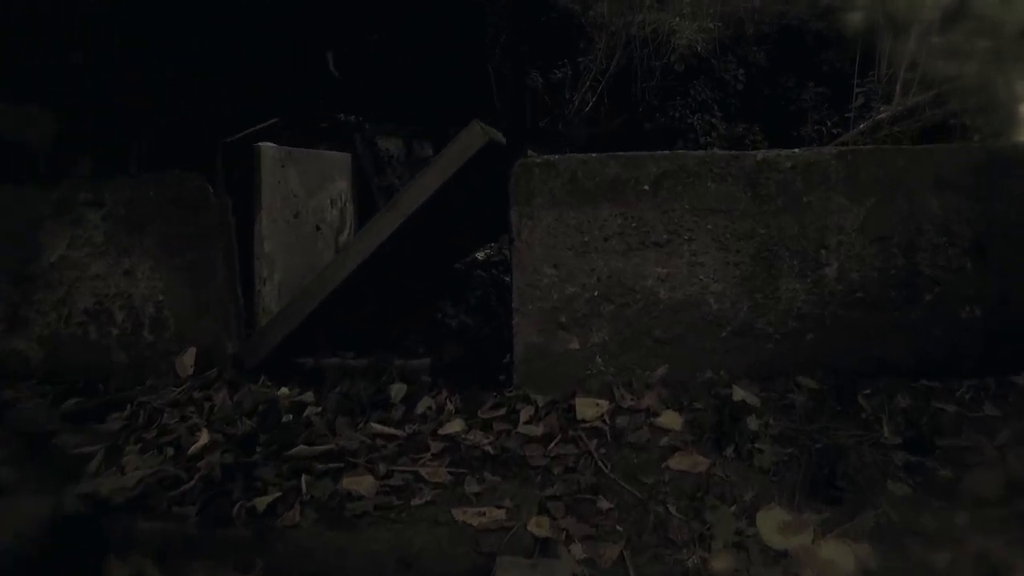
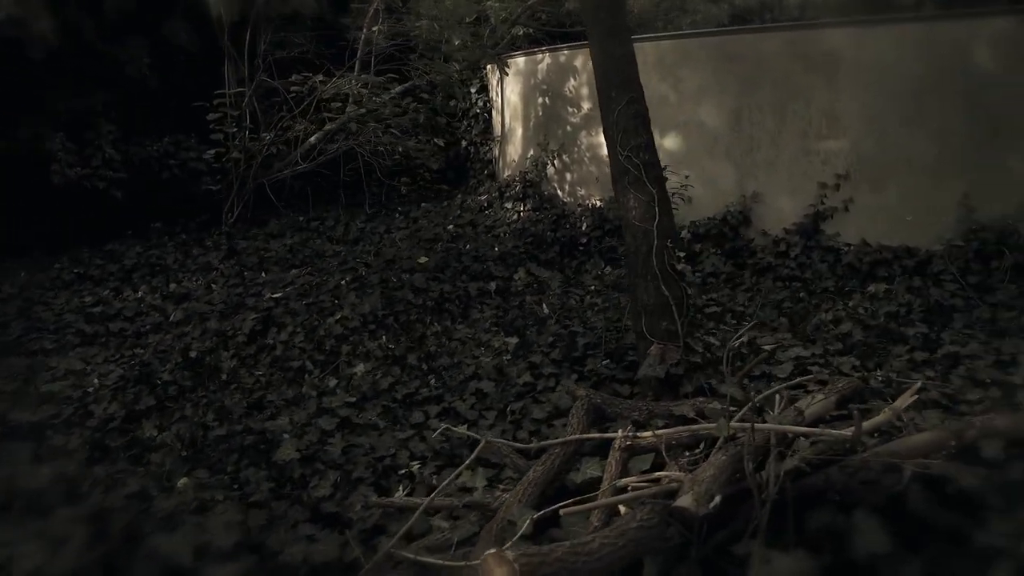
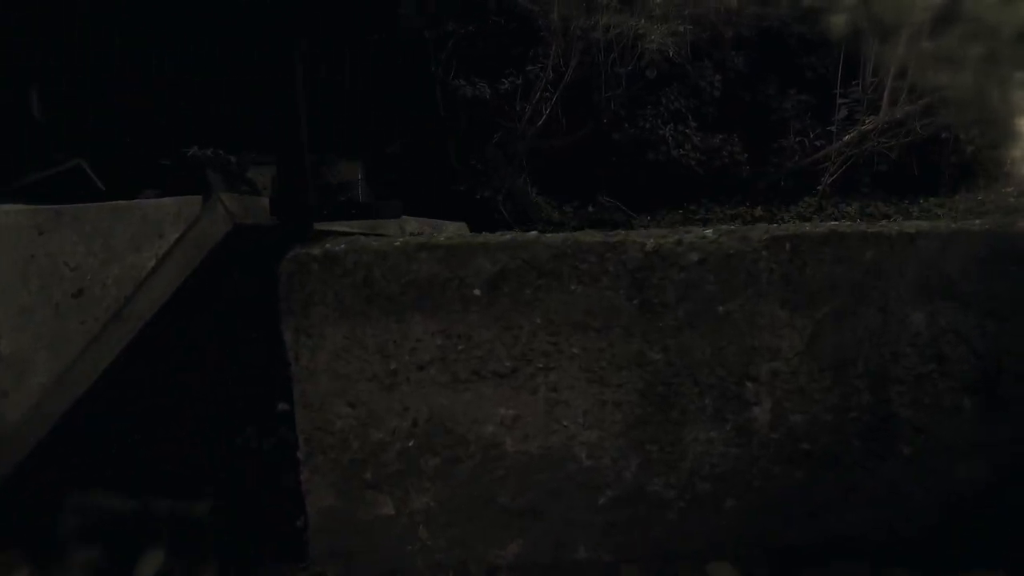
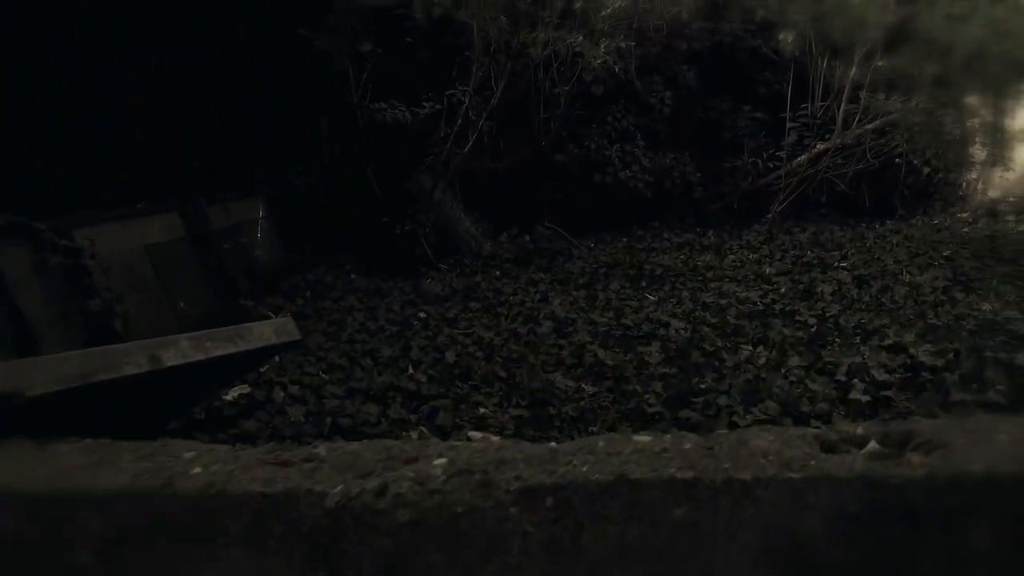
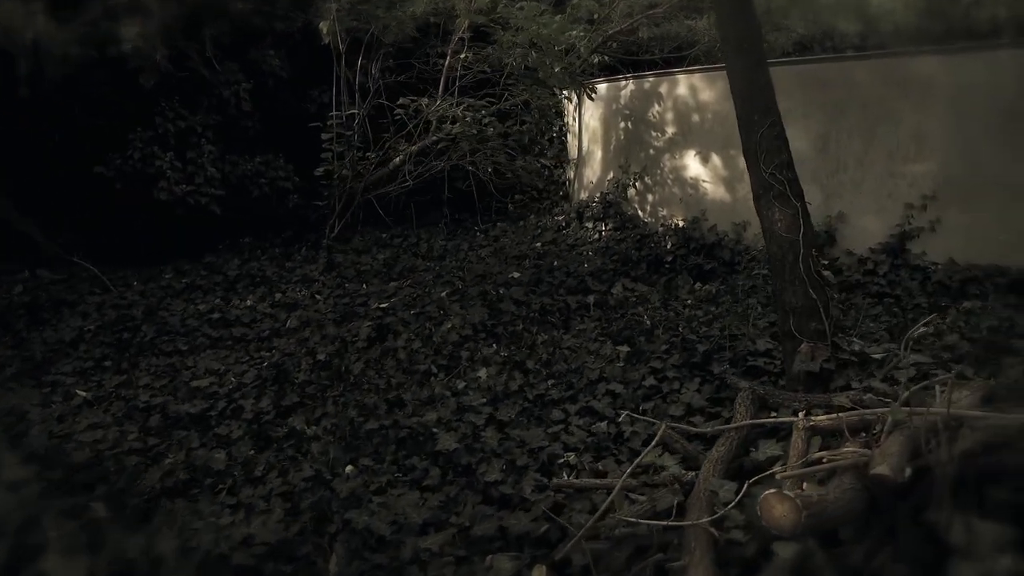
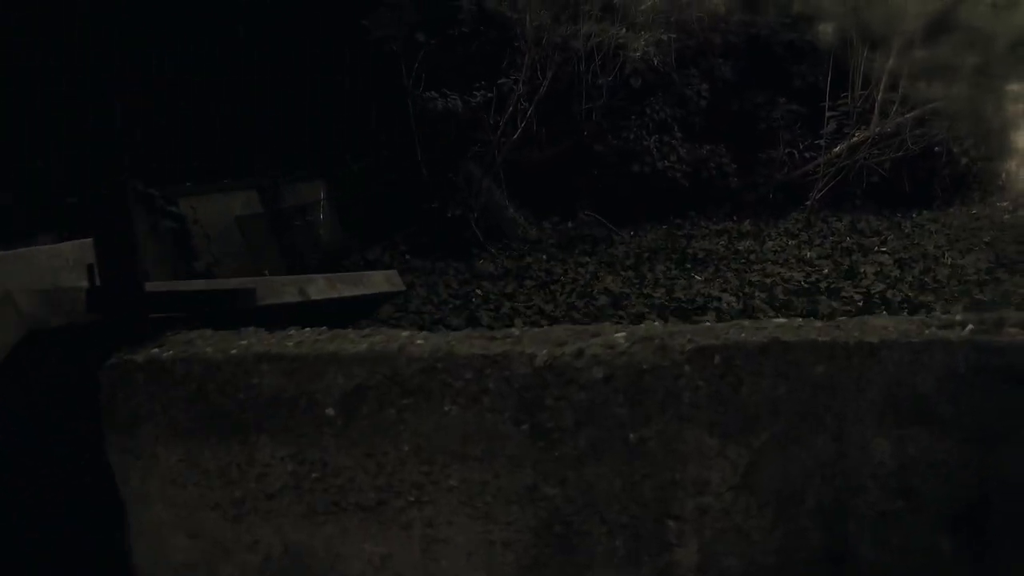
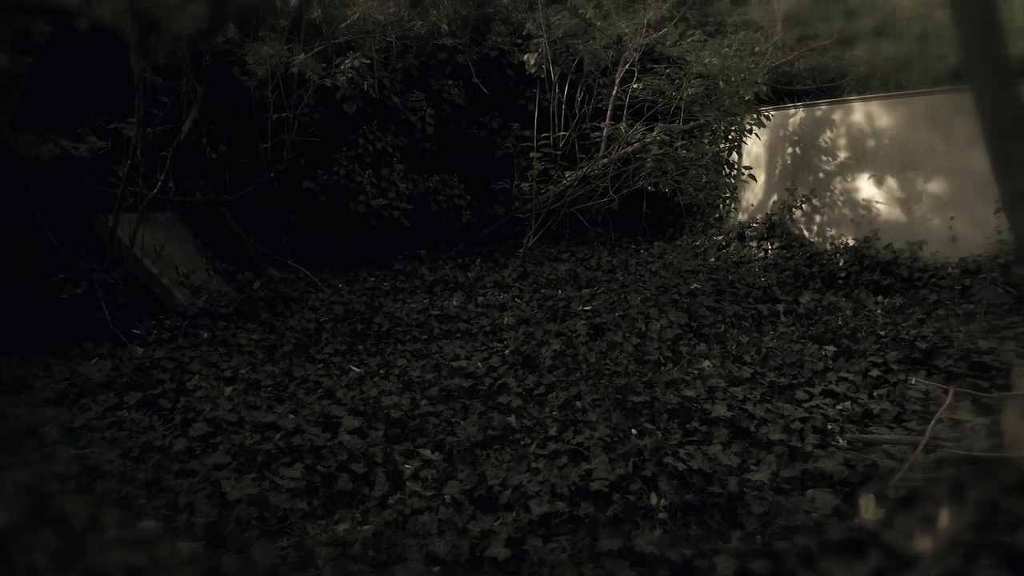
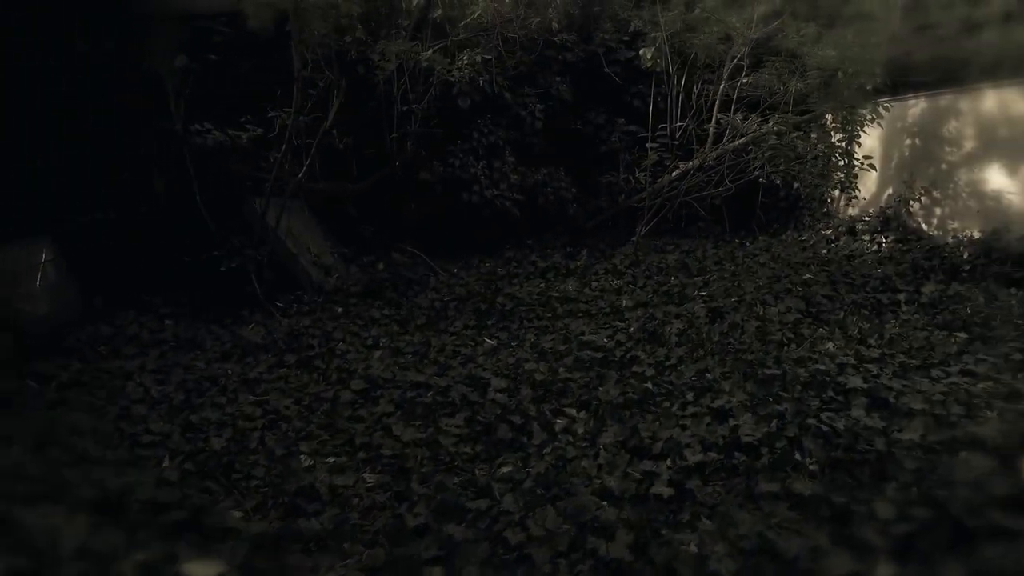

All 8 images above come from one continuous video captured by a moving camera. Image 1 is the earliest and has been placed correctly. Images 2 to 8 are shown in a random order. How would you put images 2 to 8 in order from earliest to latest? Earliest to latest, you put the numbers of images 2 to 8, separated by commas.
3, 6, 4, 8, 7, 5, 2
